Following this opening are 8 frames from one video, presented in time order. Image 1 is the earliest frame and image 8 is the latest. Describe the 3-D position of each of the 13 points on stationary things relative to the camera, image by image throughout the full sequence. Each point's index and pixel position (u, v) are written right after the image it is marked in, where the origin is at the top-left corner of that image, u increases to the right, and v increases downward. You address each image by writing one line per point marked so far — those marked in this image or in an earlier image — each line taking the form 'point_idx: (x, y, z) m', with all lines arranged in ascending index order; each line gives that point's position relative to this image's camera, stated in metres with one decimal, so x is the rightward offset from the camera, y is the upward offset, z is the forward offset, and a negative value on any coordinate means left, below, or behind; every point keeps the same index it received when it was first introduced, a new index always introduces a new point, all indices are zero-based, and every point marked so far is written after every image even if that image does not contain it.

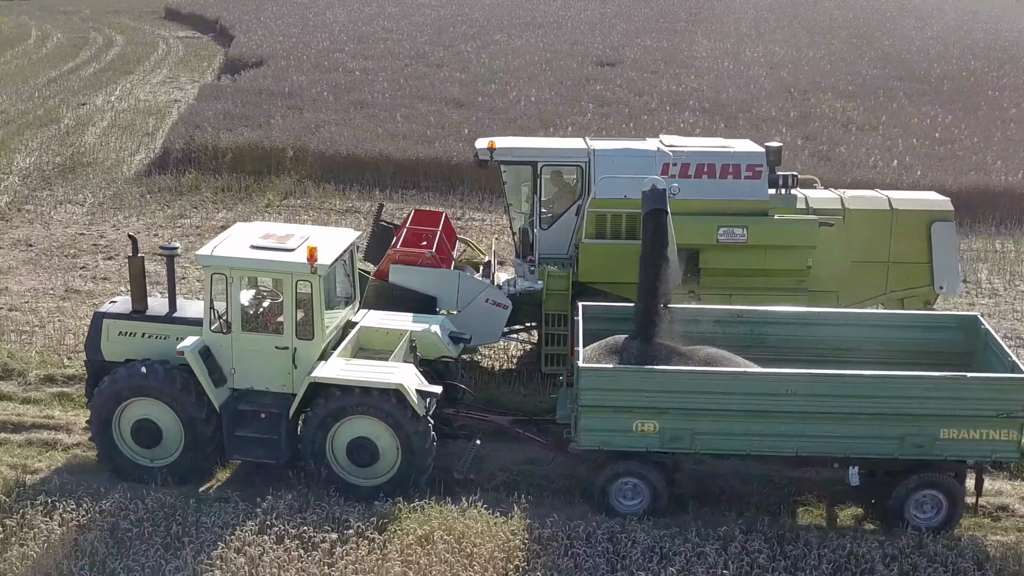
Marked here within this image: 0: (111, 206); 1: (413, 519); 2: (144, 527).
0: (-4.5, +0.9, +14.6) m
1: (-0.5, -1.2, +6.6) m
2: (-1.8, -1.2, +6.4) m
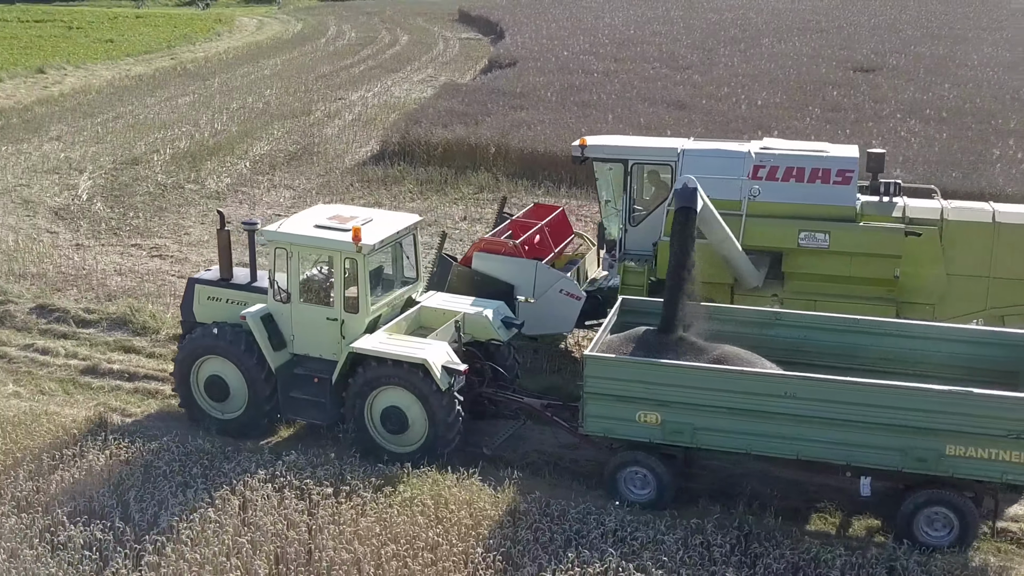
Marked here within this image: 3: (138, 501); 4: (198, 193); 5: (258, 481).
0: (-2.3, +1.2, +15.8) m
1: (-0.5, -1.0, +7.1) m
2: (-1.9, -1.0, +7.2) m
3: (-1.9, -1.1, +6.8) m
4: (-3.7, +1.1, +15.5) m
5: (-1.4, -1.0, +7.0) m
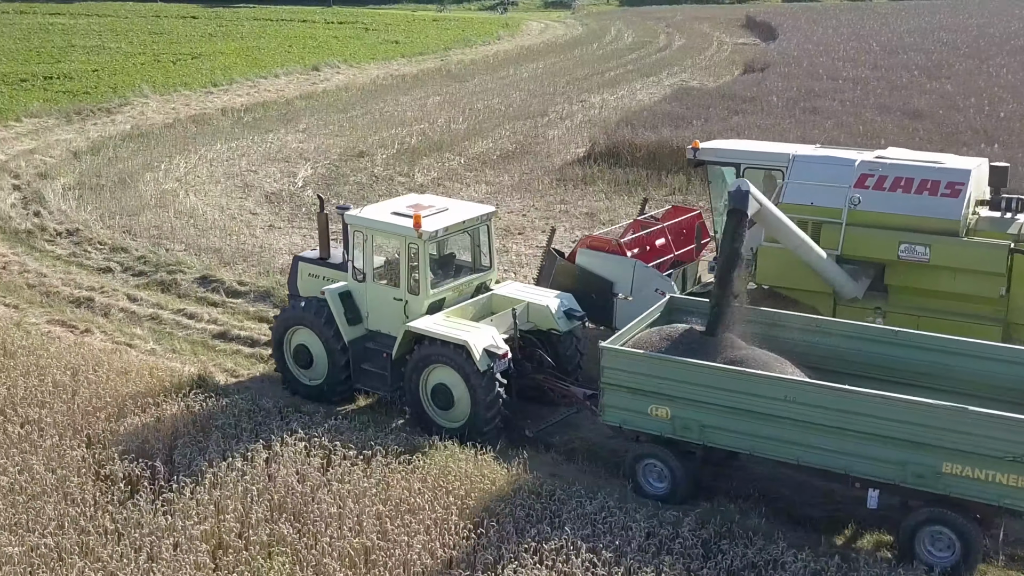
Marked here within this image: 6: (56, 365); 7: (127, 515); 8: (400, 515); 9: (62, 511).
0: (0.0, +1.3, +16.5) m
1: (-0.5, -1.0, +7.6) m
2: (-1.7, -0.8, +8.0) m
3: (-1.9, -0.9, +7.6) m
4: (-1.3, +1.3, +16.5) m
5: (-1.3, -0.9, +7.7) m
6: (-3.1, -0.5, +8.9) m
7: (-2.0, -1.2, +6.8) m
8: (-0.6, -1.2, +6.8) m
9: (-2.3, -1.2, +6.8) m
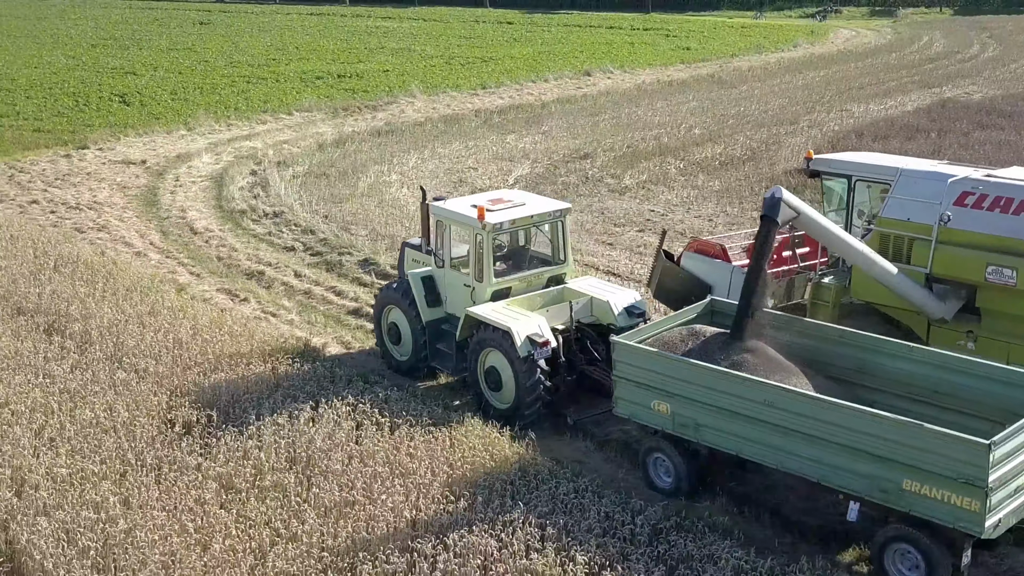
0: (+2.6, +1.2, +16.6) m
1: (-0.4, -0.9, +8.2) m
2: (-1.4, -0.6, +8.9) m
3: (-1.7, -0.7, +8.6) m
4: (+1.3, +1.3, +16.9) m
5: (-1.1, -0.7, +8.5) m
6: (-2.5, -0.3, +10.1) m
7: (-2.0, -1.0, +7.8) m
8: (-0.7, -1.1, +7.5) m
9: (-2.4, -0.9, +7.9) m
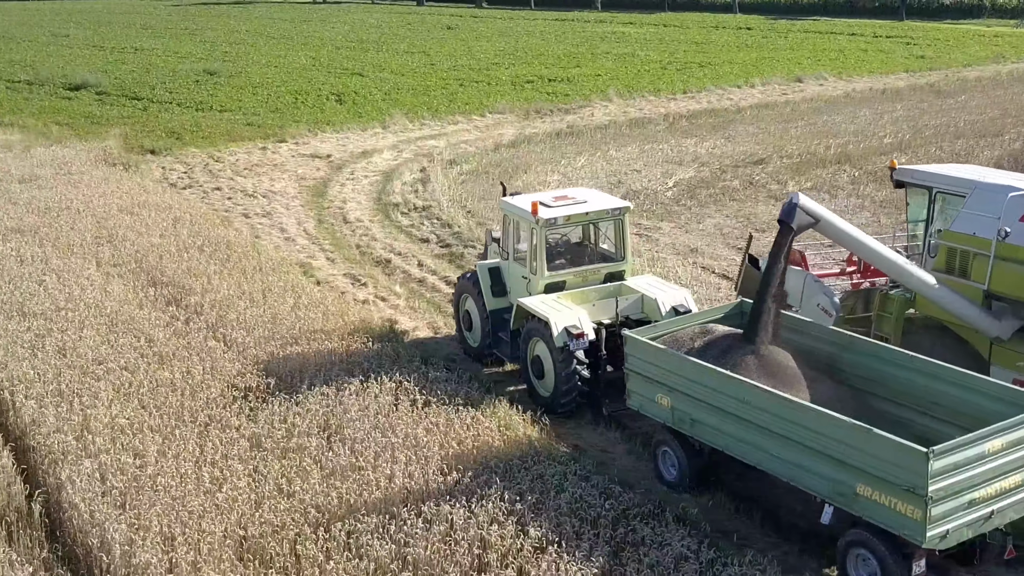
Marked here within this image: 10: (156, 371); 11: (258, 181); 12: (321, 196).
0: (+4.6, +1.0, +16.3) m
1: (-0.2, -0.8, +8.7) m
2: (-1.1, -0.5, +9.6) m
3: (-1.4, -0.6, +9.4) m
4: (+3.3, +1.2, +16.9) m
5: (-0.8, -0.6, +9.2) m
6: (-1.8, -0.1, +11.0) m
7: (-1.9, -0.8, +8.7) m
8: (-0.7, -1.0, +8.1) m
9: (-2.2, -0.8, +8.8) m
10: (-2.5, -0.6, +9.4) m
11: (-3.2, +1.3, +16.6) m
12: (-2.3, +1.1, +16.0) m
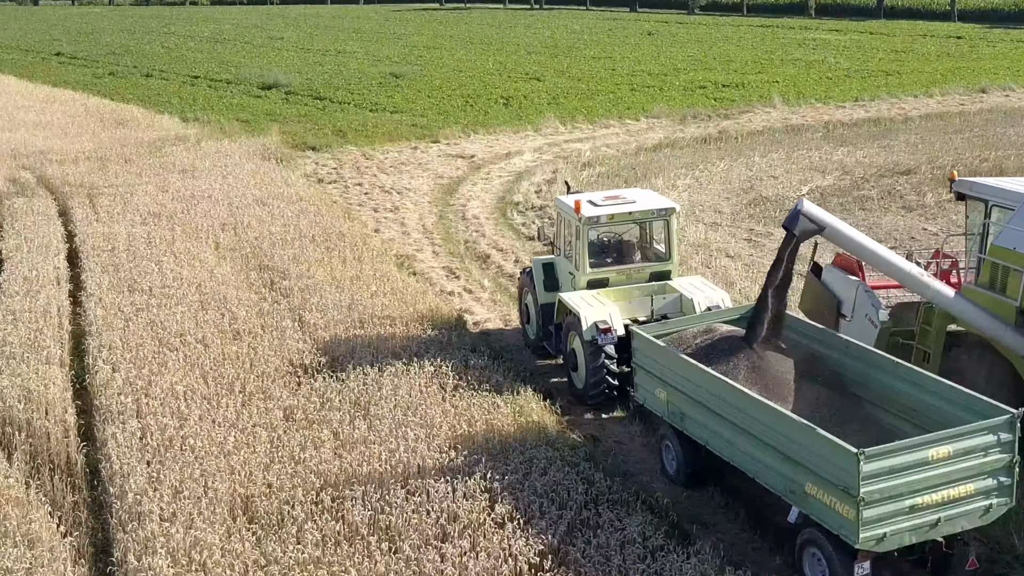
0: (+6.0, +0.8, +15.8) m
1: (0.0, -0.7, +9.1) m
2: (-0.8, -0.4, +10.2) m
3: (-1.1, -0.5, +10.0) m
4: (+5.0, +1.1, +16.6) m
5: (-0.6, -0.6, +9.7) m
6: (-1.2, 0.0, +11.7) m
7: (-1.8, -0.7, +9.4) m
8: (-0.6, -0.9, +8.6) m
9: (-2.0, -0.6, +9.6) m
10: (-2.2, -0.5, +10.2) m
11: (-1.5, +1.5, +17.4) m
12: (-0.8, +1.2, +16.7) m
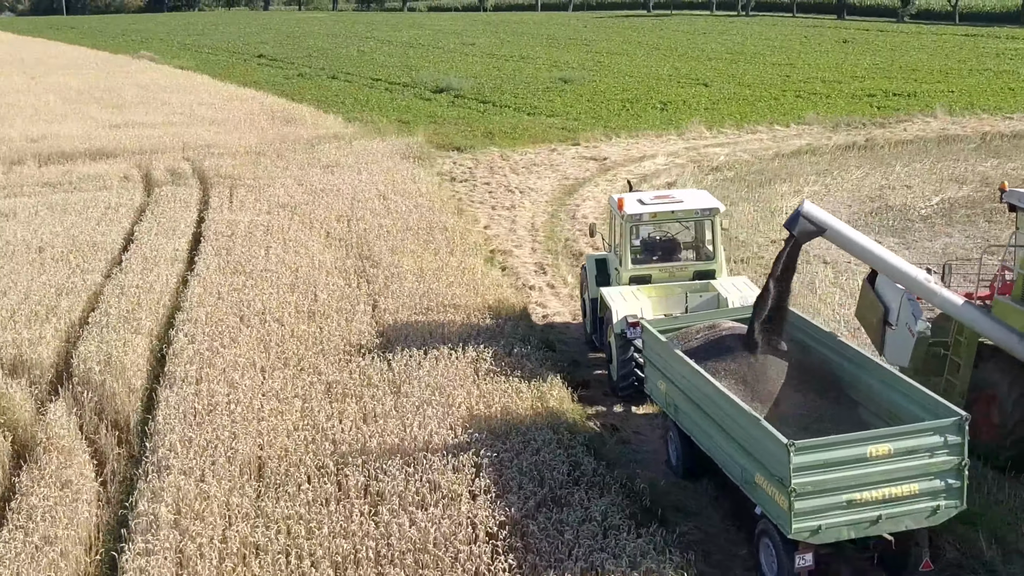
0: (+7.3, +0.6, +15.1) m
1: (+0.2, -0.7, +9.5) m
2: (-0.3, -0.4, +10.7) m
3: (-0.8, -0.4, +10.6) m
4: (+6.4, +0.9, +16.0) m
5: (-0.3, -0.5, +10.2) m
6: (-0.5, +0.1, +12.3) m
7: (-1.5, -0.6, +10.1) m
8: (-0.5, -0.8, +9.1) m
9: (-1.7, -0.5, +10.3) m
10: (-1.8, -0.3, +11.0) m
11: (+0.2, +1.5, +18.0) m
12: (+0.8, +1.2, +17.1) m
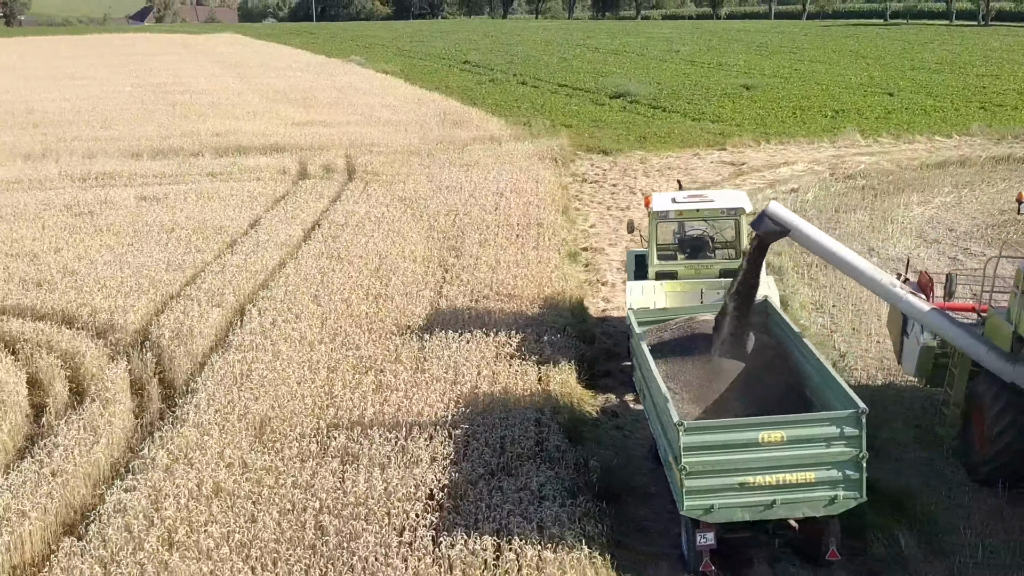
0: (+8.4, +0.3, +14.1) m
1: (+0.3, -0.6, +10.0) m
2: (0.0, -0.3, +11.3) m
3: (-0.4, -0.3, +11.2) m
4: (+7.7, +0.6, +15.2) m
5: (0.0, -0.4, +10.8) m
6: (+0.1, +0.1, +12.8) m
7: (-1.2, -0.4, +10.9) m
8: (-0.5, -0.7, +9.7) m
9: (-1.4, -0.3, +11.2) m
10: (-1.3, -0.2, +11.8) m
11: (+2.0, +1.5, +18.3) m
12: (+2.4, +1.2, +17.3) m
